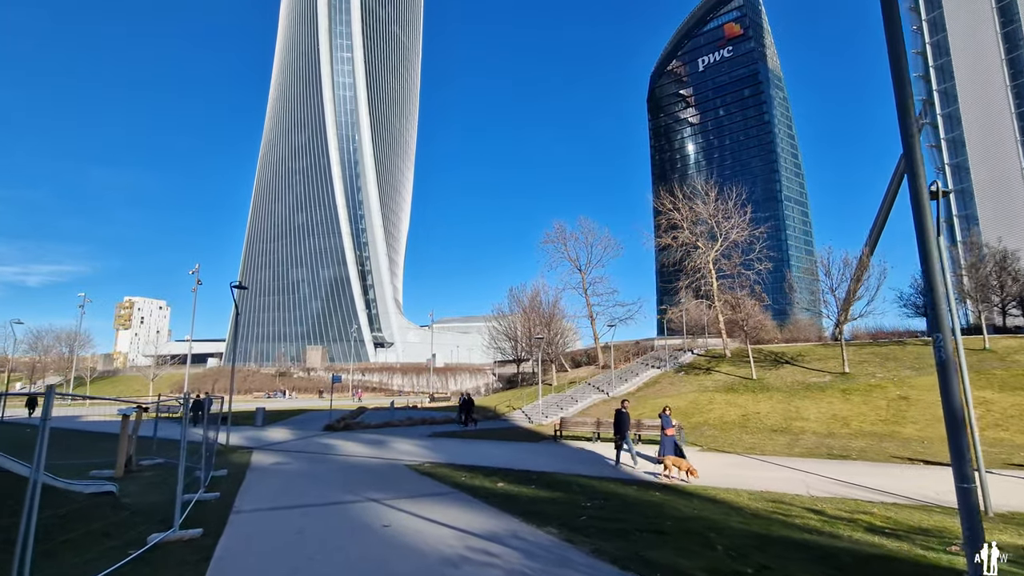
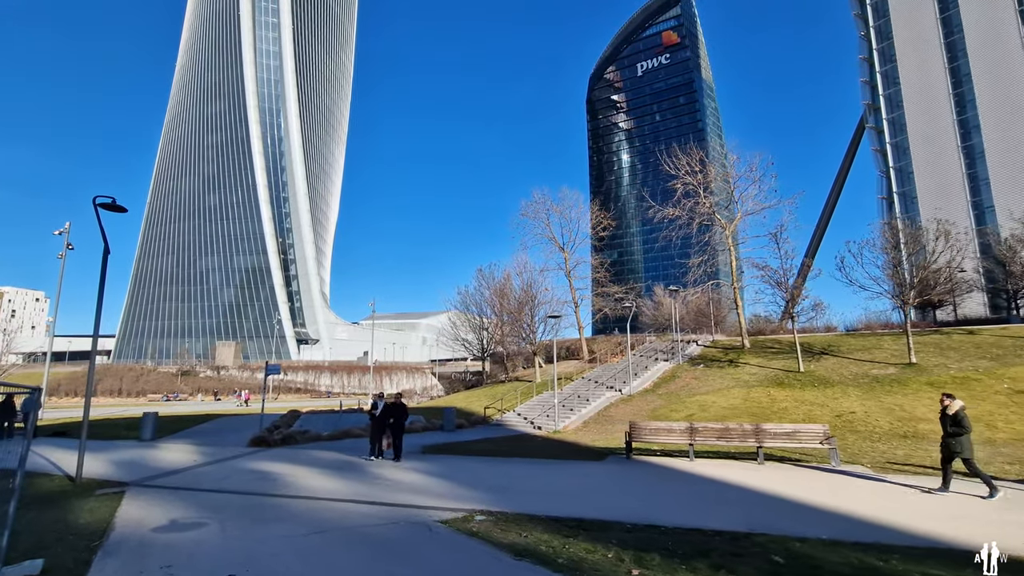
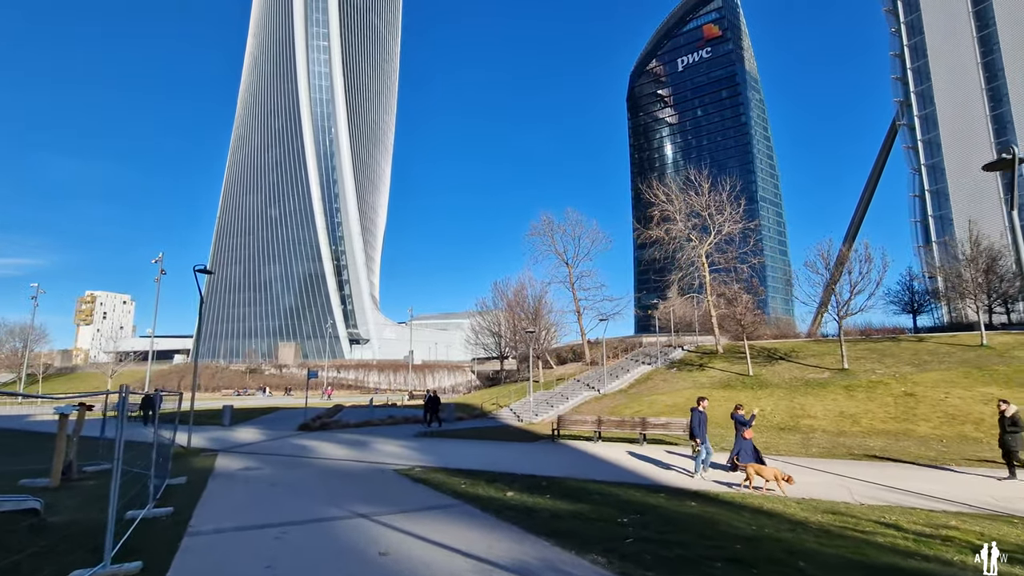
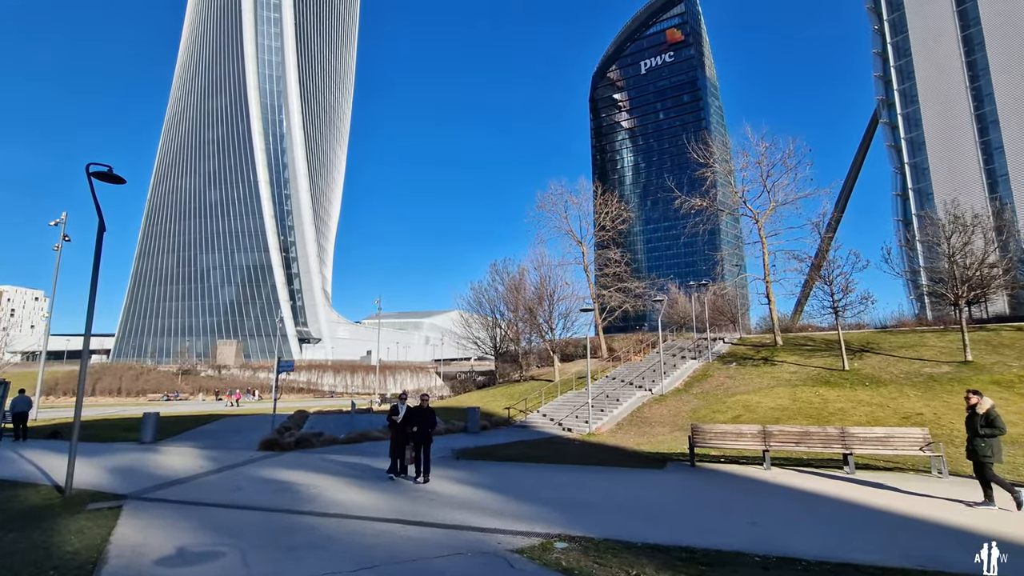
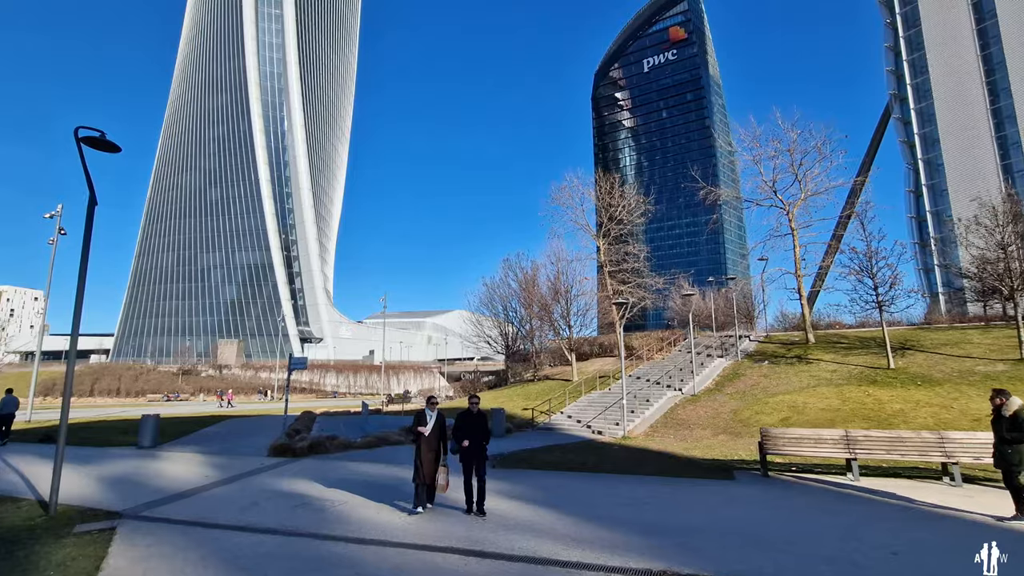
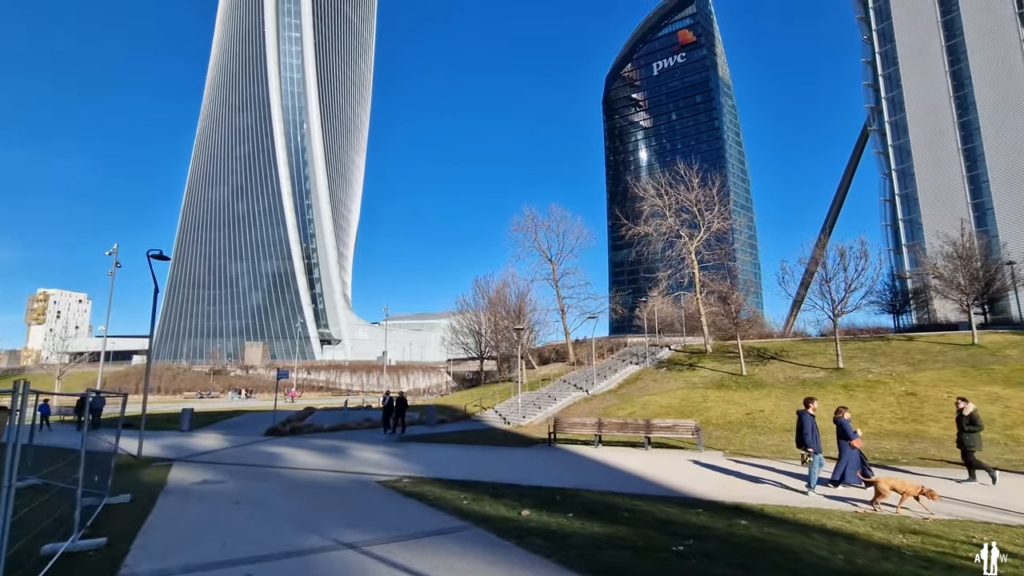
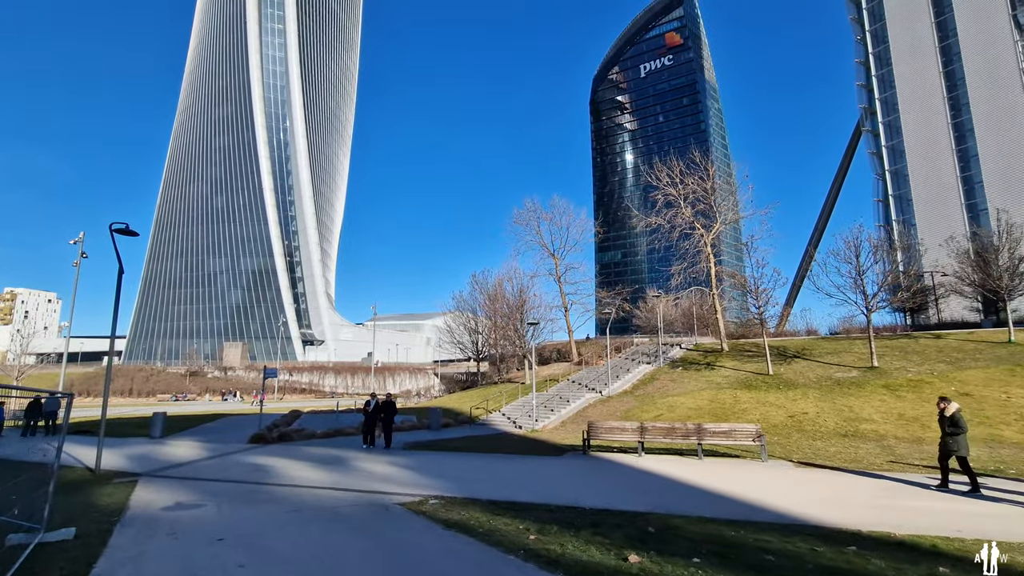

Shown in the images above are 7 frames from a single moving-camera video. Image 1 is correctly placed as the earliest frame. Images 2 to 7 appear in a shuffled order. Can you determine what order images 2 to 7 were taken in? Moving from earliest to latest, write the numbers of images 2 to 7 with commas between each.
3, 6, 7, 2, 4, 5
